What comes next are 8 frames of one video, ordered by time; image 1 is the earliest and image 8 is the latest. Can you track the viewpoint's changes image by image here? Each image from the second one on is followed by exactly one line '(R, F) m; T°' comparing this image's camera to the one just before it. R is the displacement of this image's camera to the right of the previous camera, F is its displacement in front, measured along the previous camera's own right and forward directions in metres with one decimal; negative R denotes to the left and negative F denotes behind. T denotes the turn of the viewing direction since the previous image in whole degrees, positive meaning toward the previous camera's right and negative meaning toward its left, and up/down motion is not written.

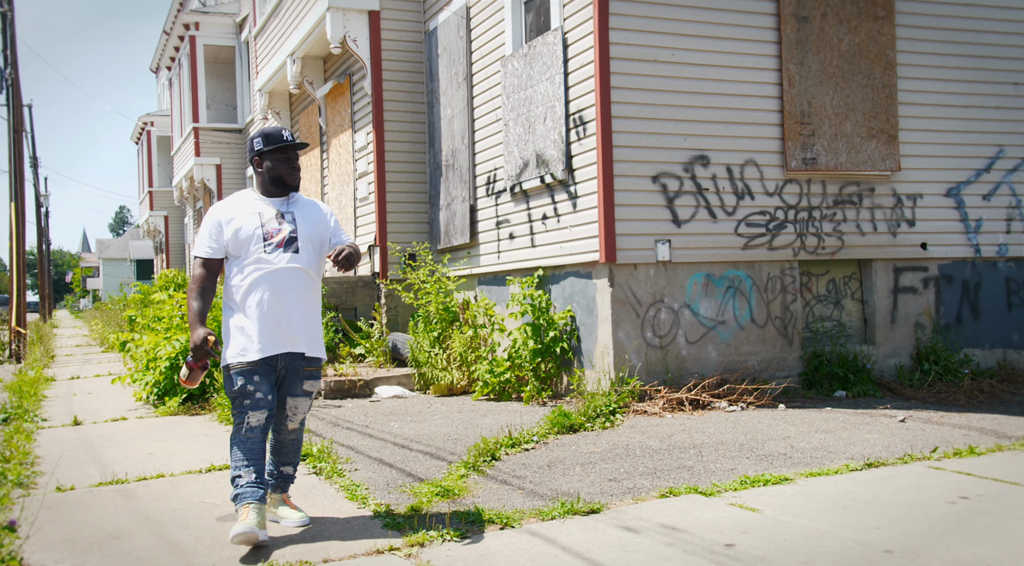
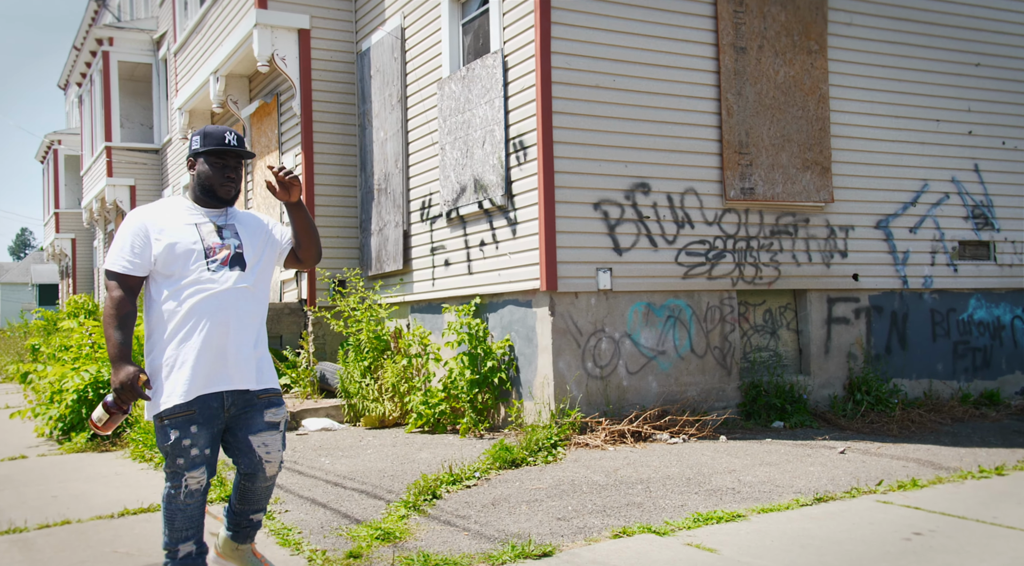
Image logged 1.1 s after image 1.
(-0.2, +0.3) m; +5°
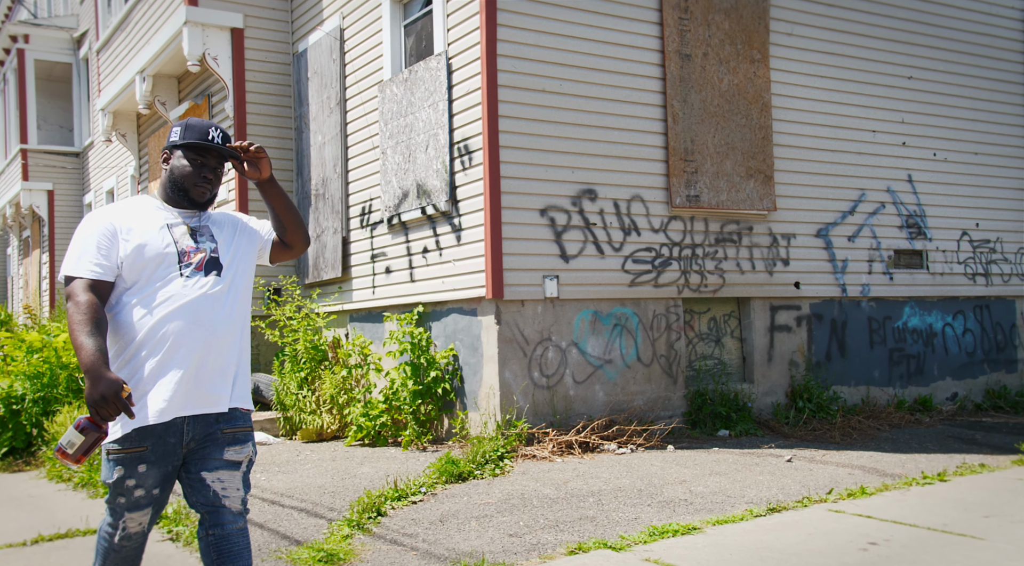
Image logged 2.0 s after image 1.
(-0.1, +0.2) m; +4°
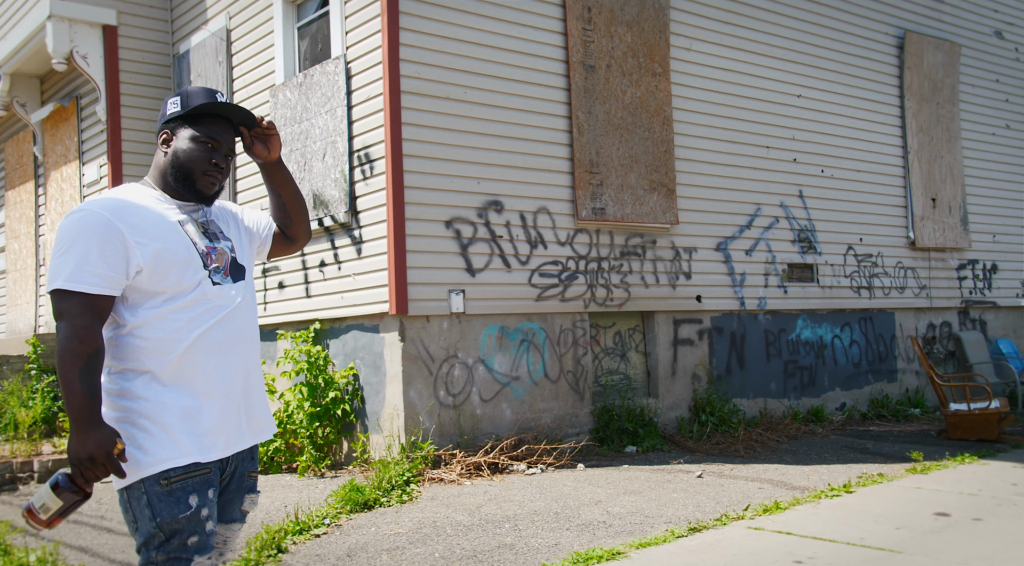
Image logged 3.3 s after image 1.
(-0.2, +0.3) m; +7°
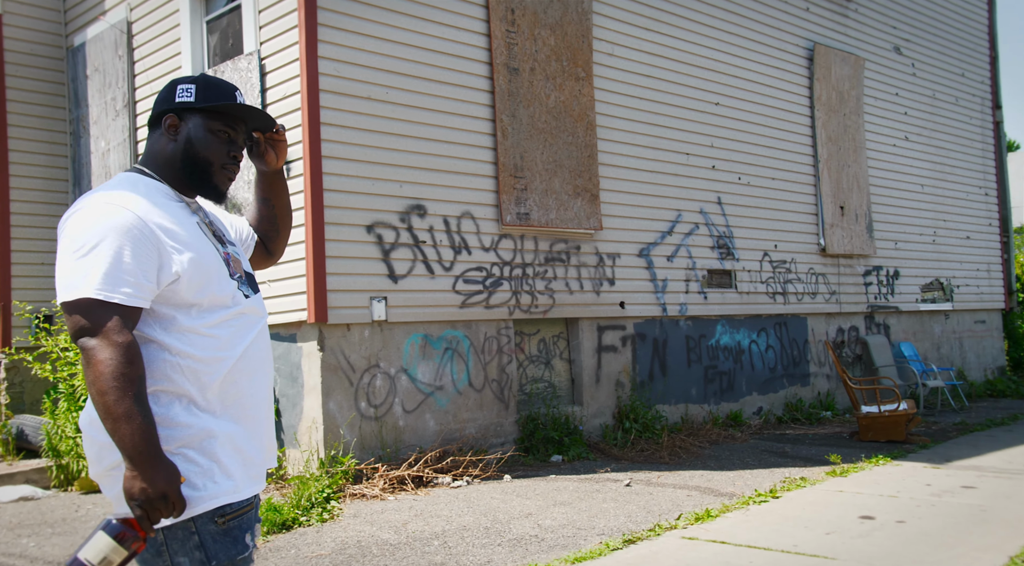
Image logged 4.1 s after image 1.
(-0.1, +0.2) m; +5°
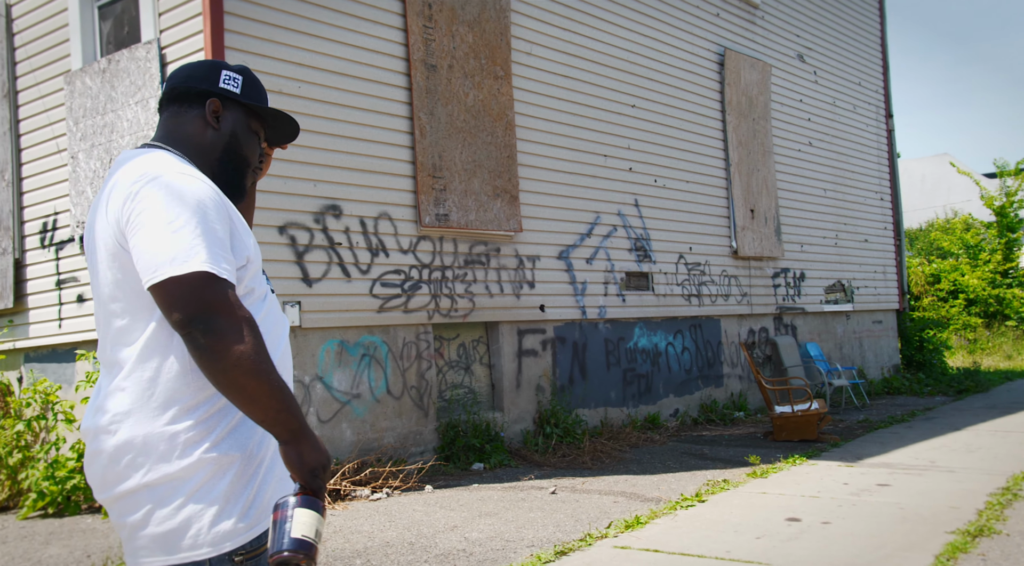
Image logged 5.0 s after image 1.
(-0.1, +0.2) m; +5°
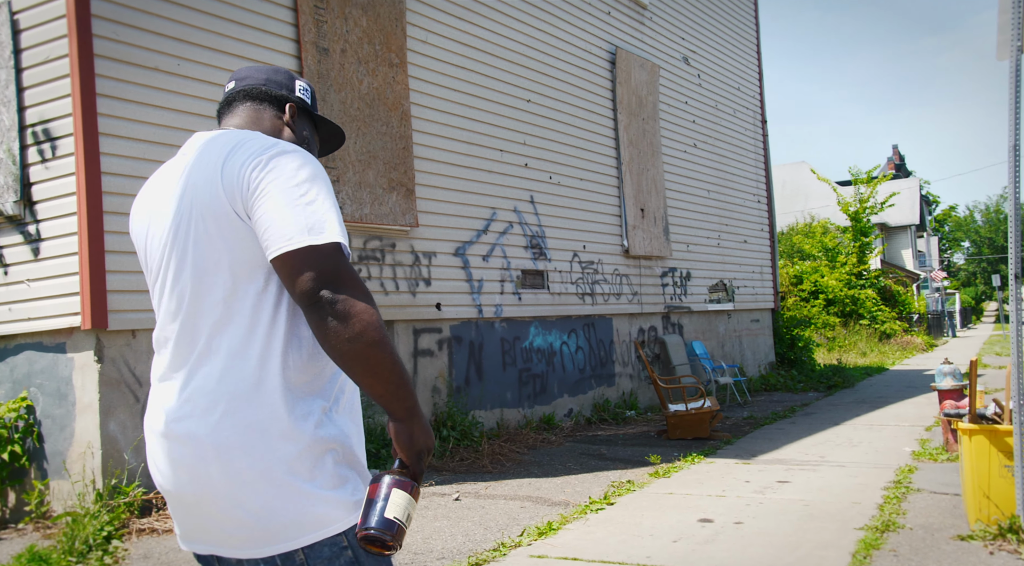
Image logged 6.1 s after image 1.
(-0.1, +0.4) m; +7°
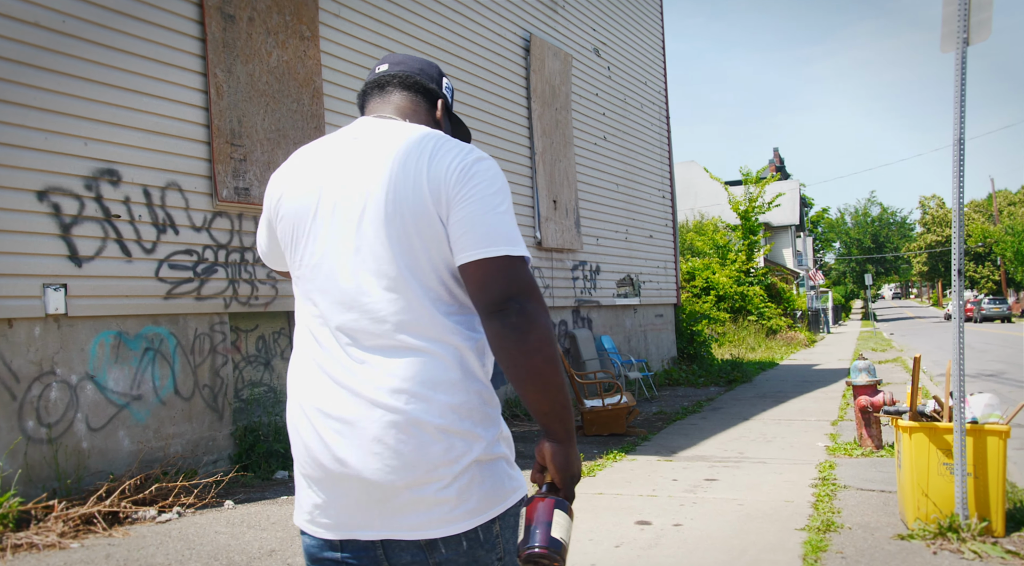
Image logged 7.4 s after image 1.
(-0.2, +0.5) m; +6°
